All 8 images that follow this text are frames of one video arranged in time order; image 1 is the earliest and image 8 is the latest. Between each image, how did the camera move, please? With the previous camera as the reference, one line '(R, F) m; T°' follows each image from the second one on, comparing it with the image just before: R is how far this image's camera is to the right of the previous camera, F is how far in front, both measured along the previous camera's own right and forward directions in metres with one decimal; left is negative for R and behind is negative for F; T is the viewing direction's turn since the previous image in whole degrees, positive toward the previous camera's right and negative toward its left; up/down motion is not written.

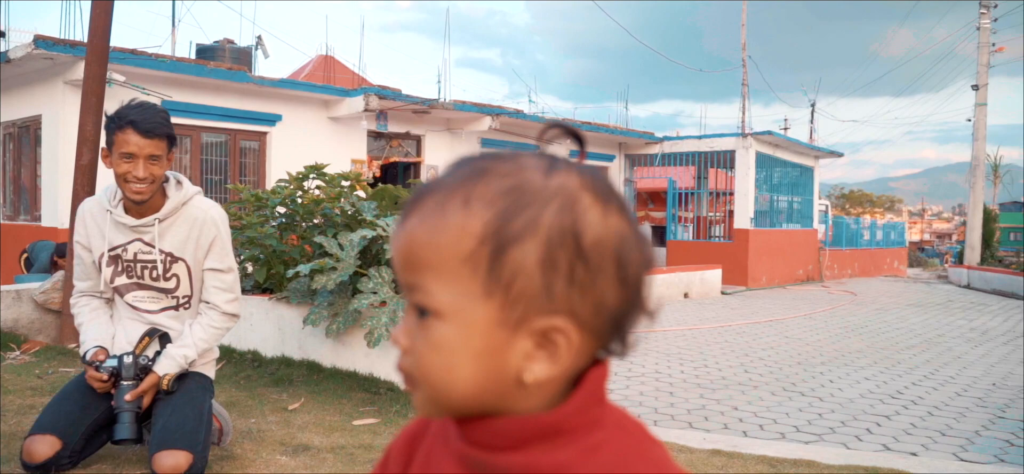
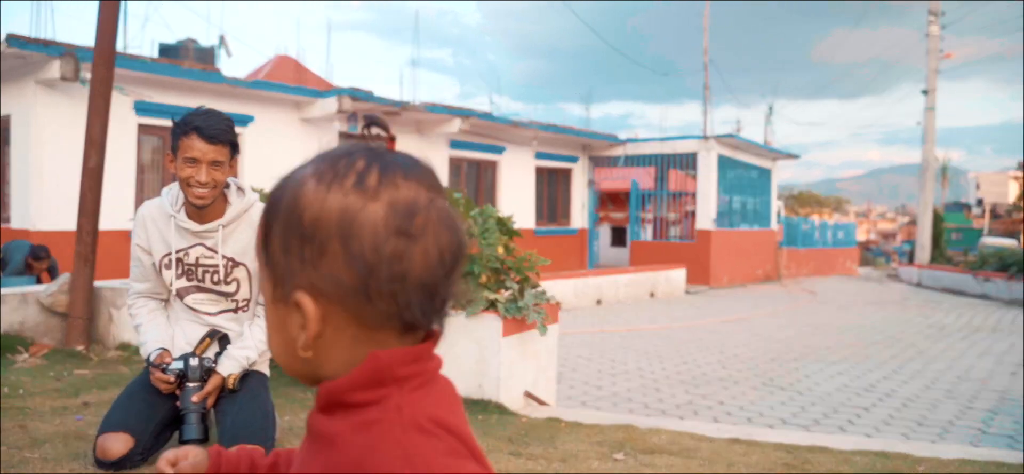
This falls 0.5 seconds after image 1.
(-0.3, -0.1) m; +3°
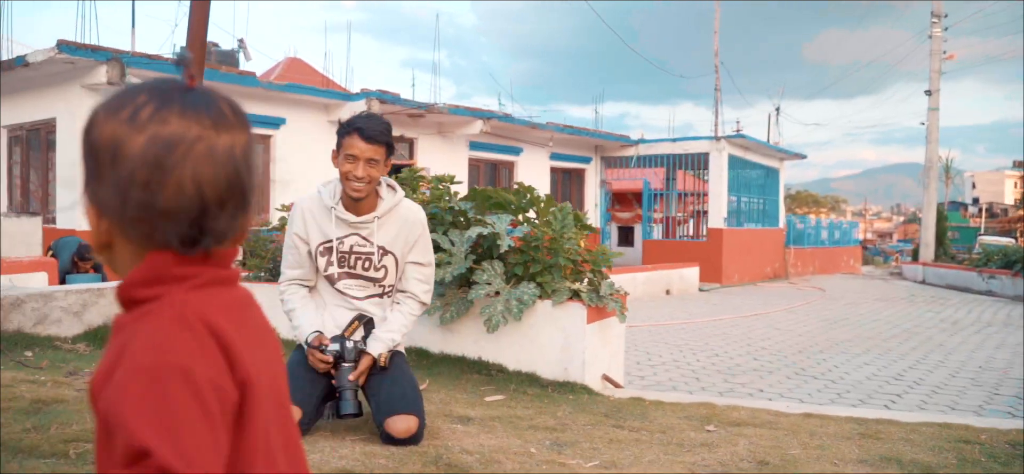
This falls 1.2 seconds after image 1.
(-0.4, -0.4) m; 0°
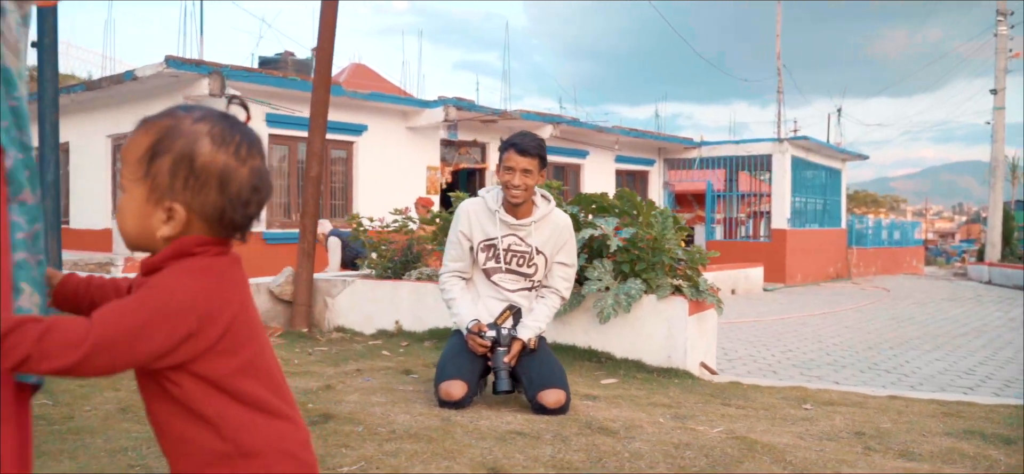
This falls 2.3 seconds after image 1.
(-0.3, -0.5) m; -3°
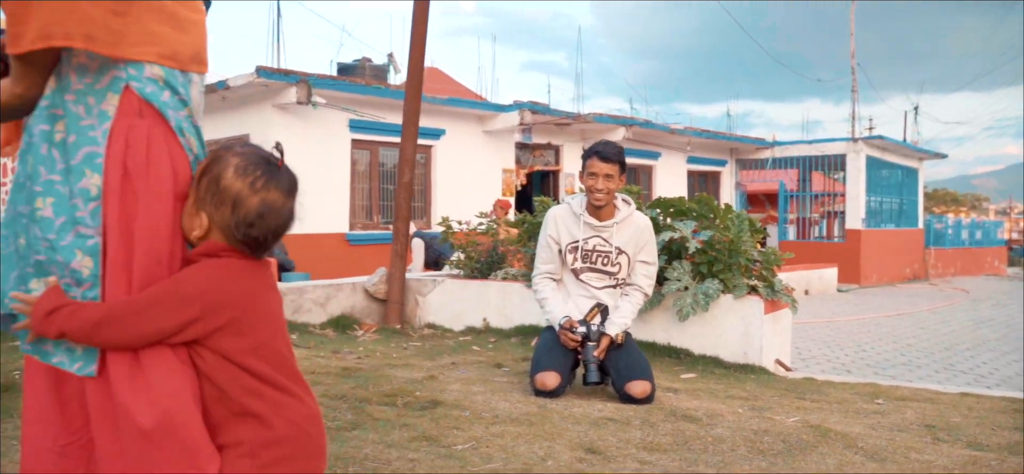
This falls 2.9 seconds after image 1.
(-0.1, -0.3) m; -4°
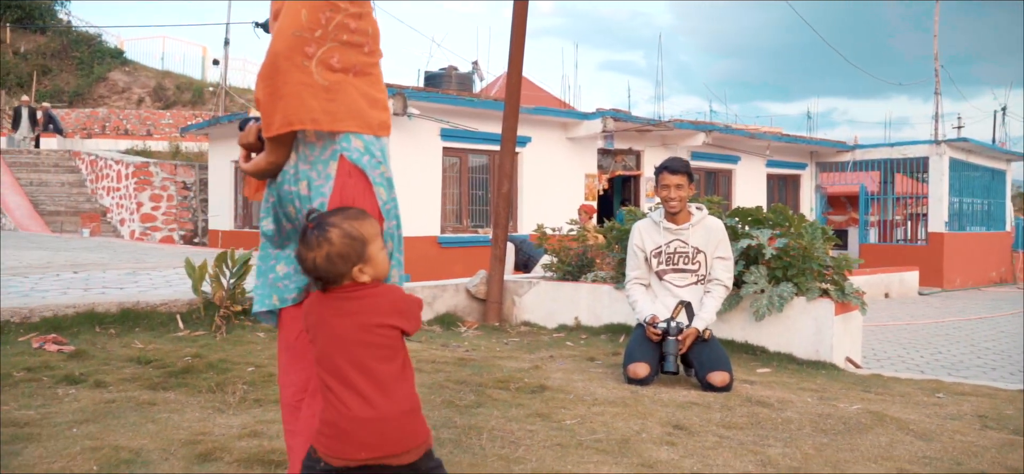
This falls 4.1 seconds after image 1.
(-0.1, -0.6) m; -5°
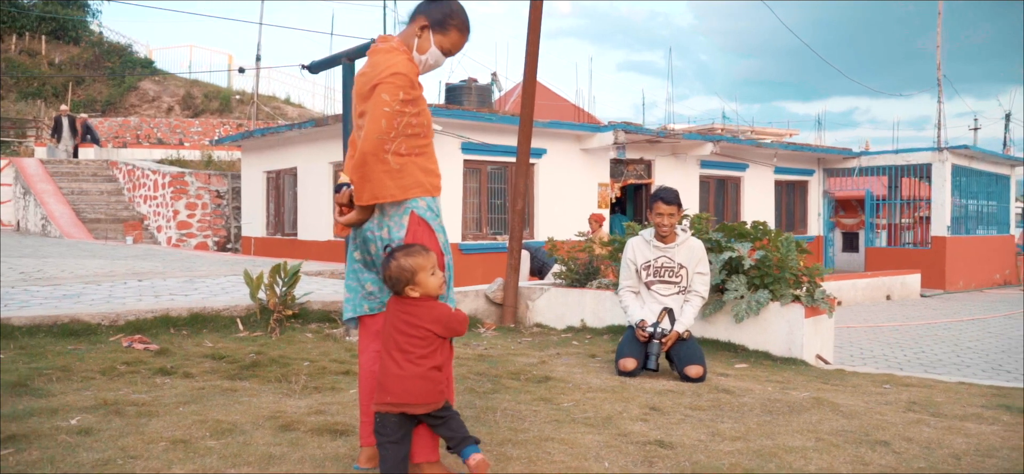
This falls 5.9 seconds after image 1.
(+0.1, -0.9) m; -1°
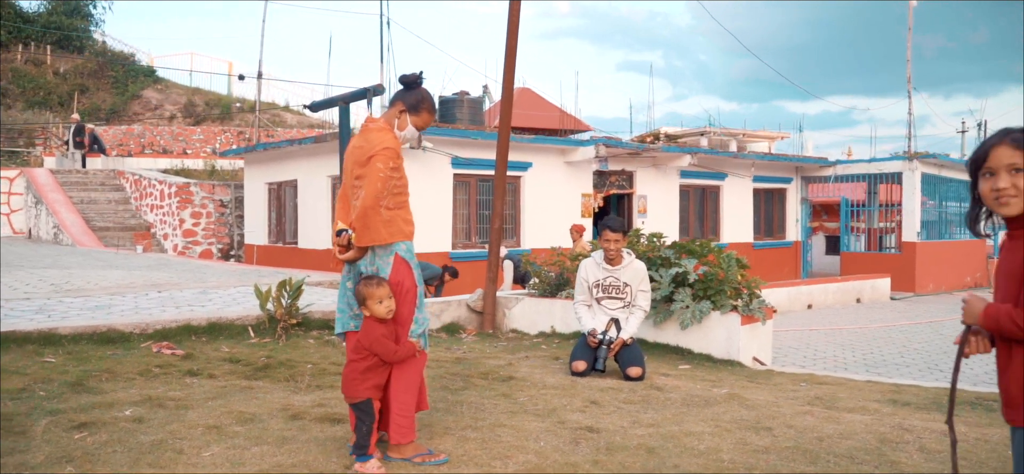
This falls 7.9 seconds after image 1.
(+0.2, -1.0) m; 0°
